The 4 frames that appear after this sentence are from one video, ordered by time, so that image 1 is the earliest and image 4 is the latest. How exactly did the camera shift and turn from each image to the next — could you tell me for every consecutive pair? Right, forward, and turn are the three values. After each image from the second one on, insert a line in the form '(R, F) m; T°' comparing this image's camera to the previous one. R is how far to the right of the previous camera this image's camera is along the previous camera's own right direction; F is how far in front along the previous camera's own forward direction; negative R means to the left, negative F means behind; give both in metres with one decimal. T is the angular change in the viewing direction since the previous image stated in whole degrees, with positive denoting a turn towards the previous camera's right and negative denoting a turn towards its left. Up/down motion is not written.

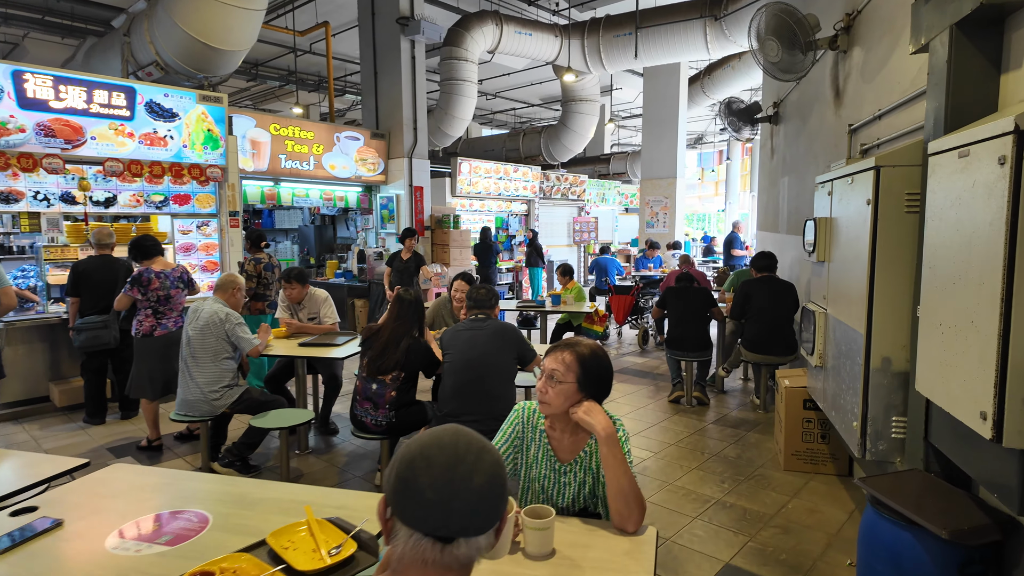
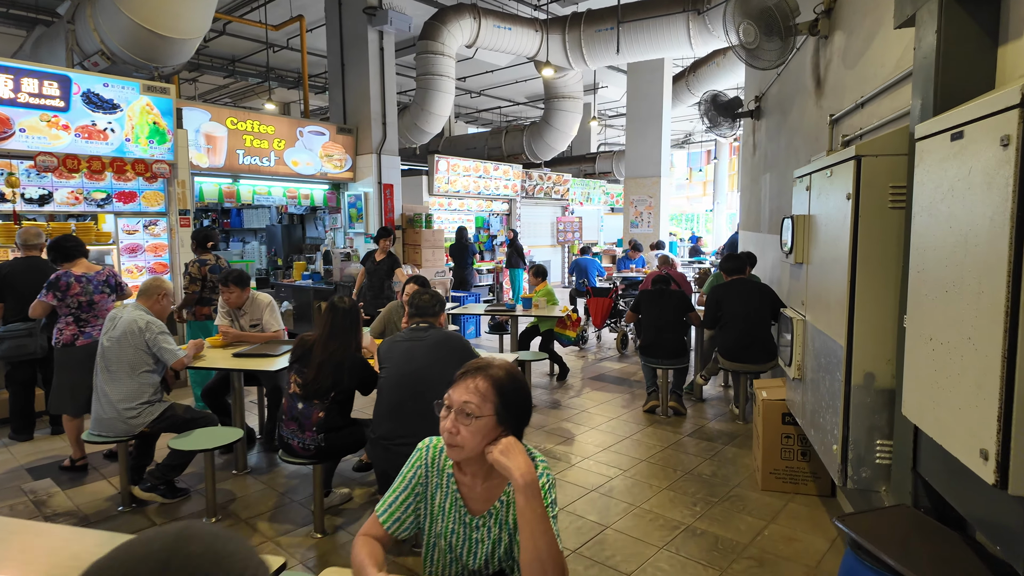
(+0.2, +0.3) m; +1°
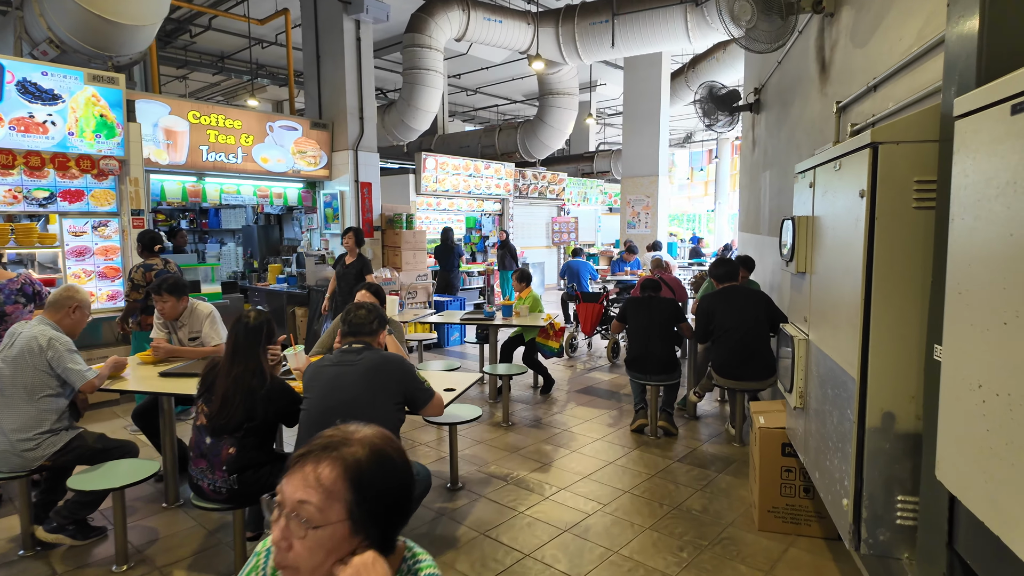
(+0.2, +0.4) m; 0°
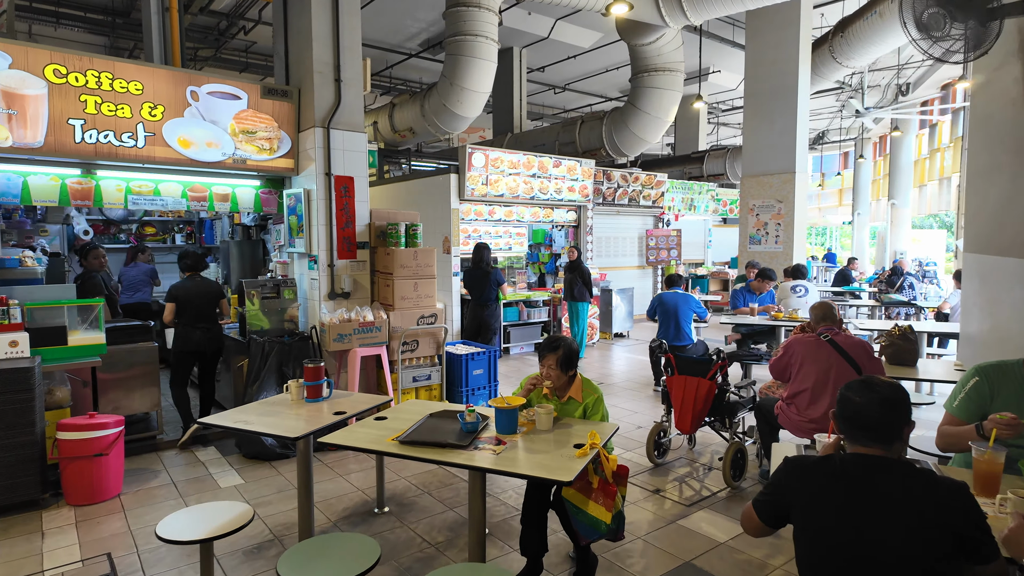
(+0.4, +2.8) m; -10°
